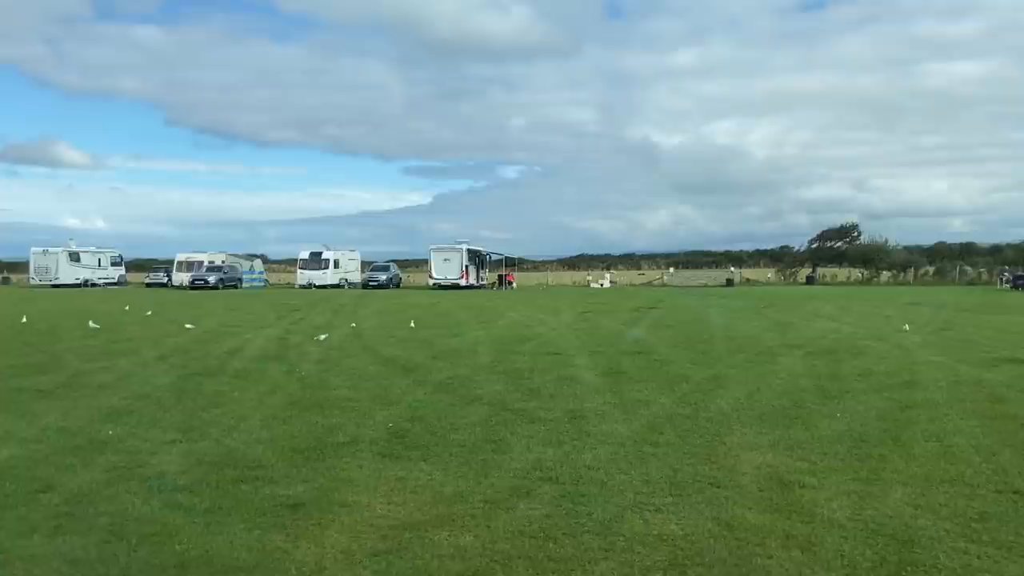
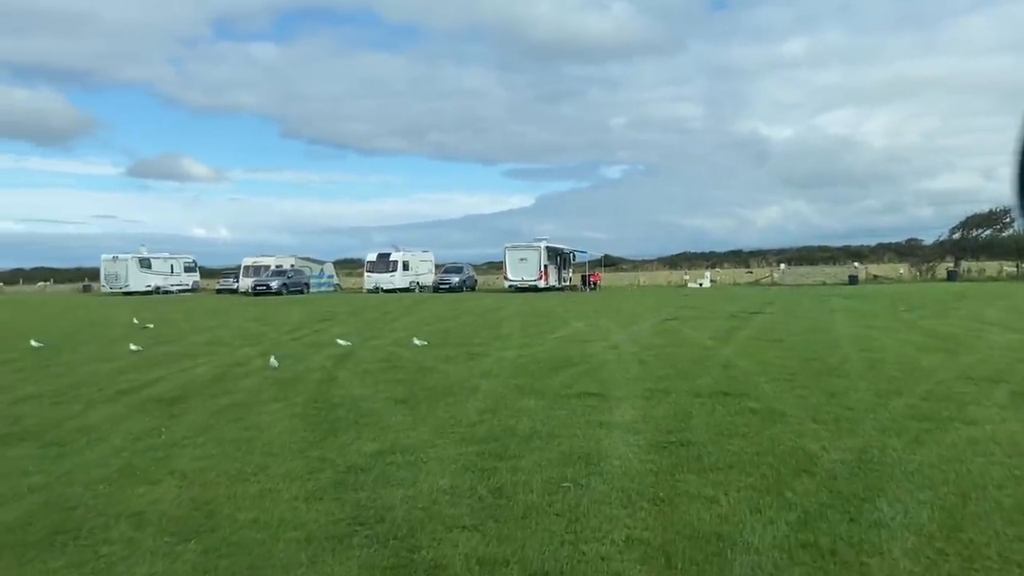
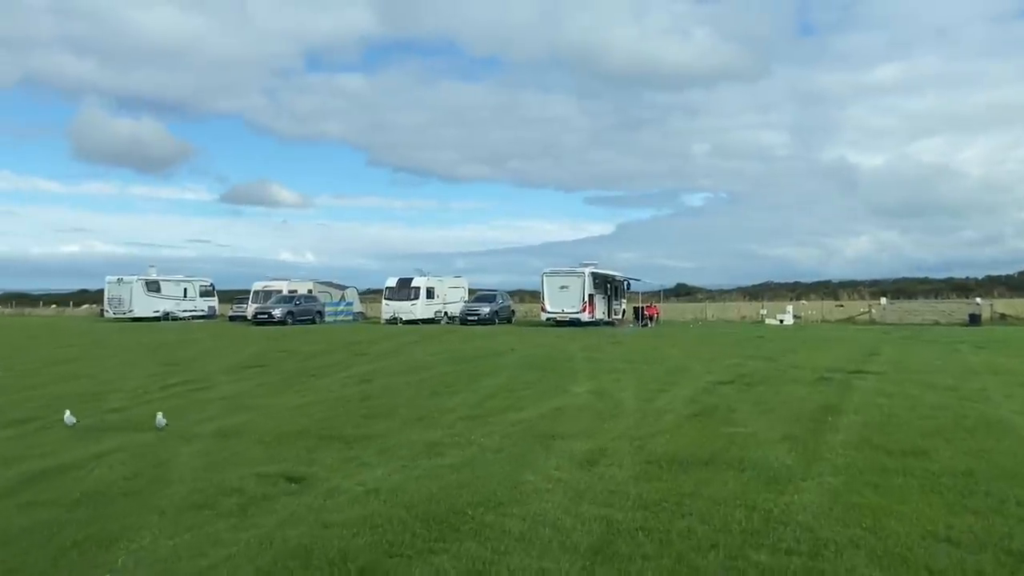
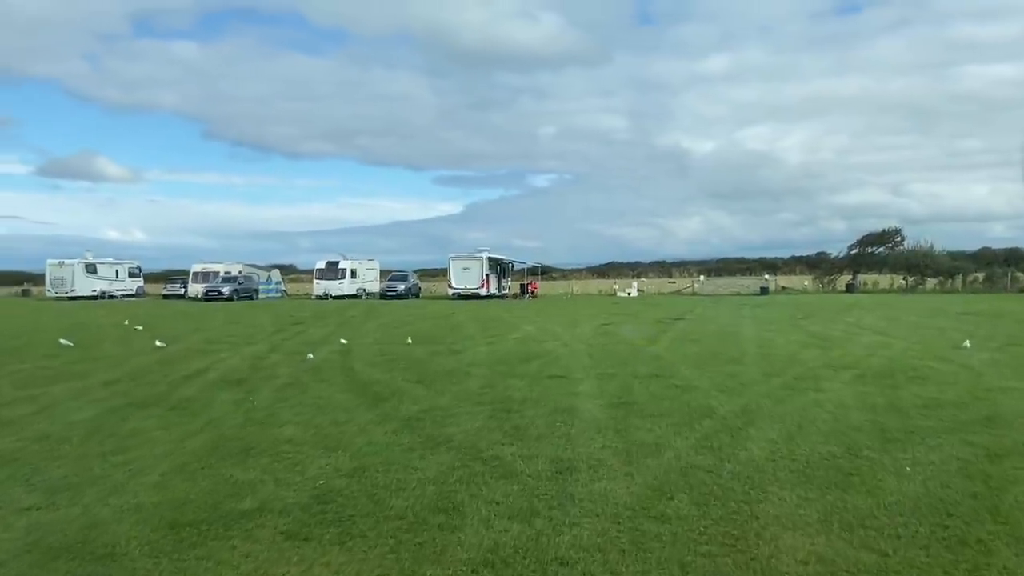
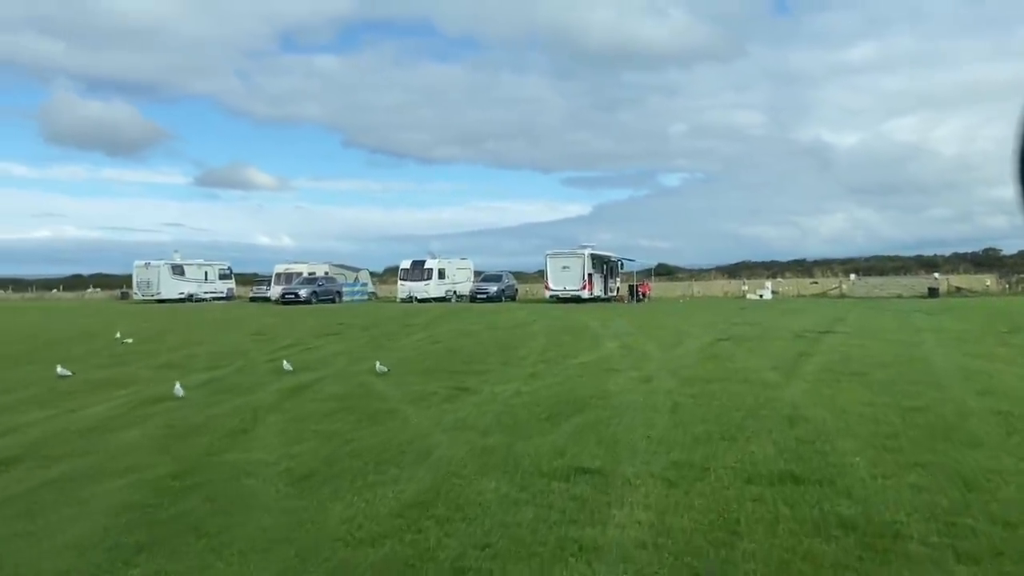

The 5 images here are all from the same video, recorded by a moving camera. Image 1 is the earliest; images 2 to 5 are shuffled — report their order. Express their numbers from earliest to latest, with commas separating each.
4, 2, 5, 3
